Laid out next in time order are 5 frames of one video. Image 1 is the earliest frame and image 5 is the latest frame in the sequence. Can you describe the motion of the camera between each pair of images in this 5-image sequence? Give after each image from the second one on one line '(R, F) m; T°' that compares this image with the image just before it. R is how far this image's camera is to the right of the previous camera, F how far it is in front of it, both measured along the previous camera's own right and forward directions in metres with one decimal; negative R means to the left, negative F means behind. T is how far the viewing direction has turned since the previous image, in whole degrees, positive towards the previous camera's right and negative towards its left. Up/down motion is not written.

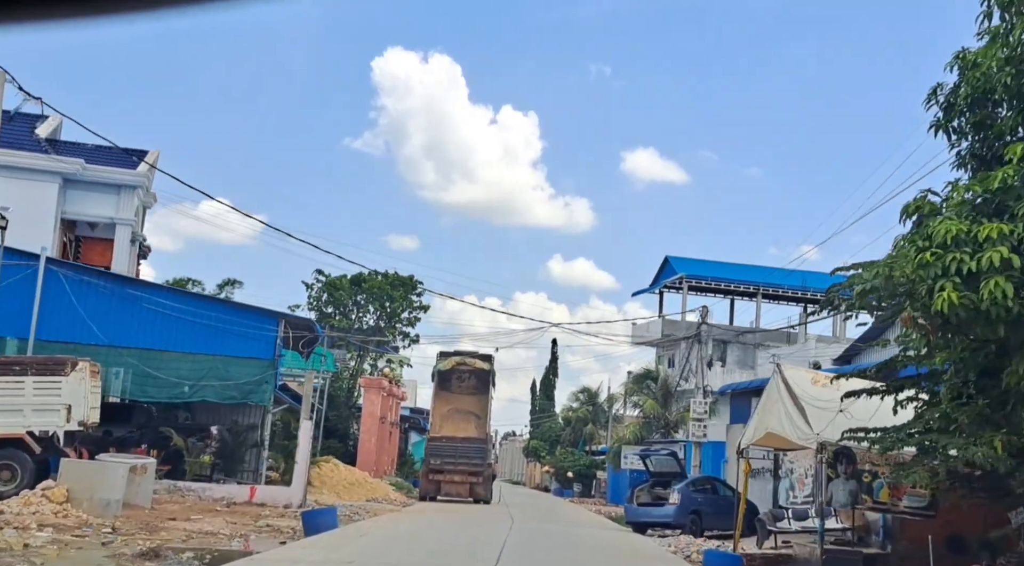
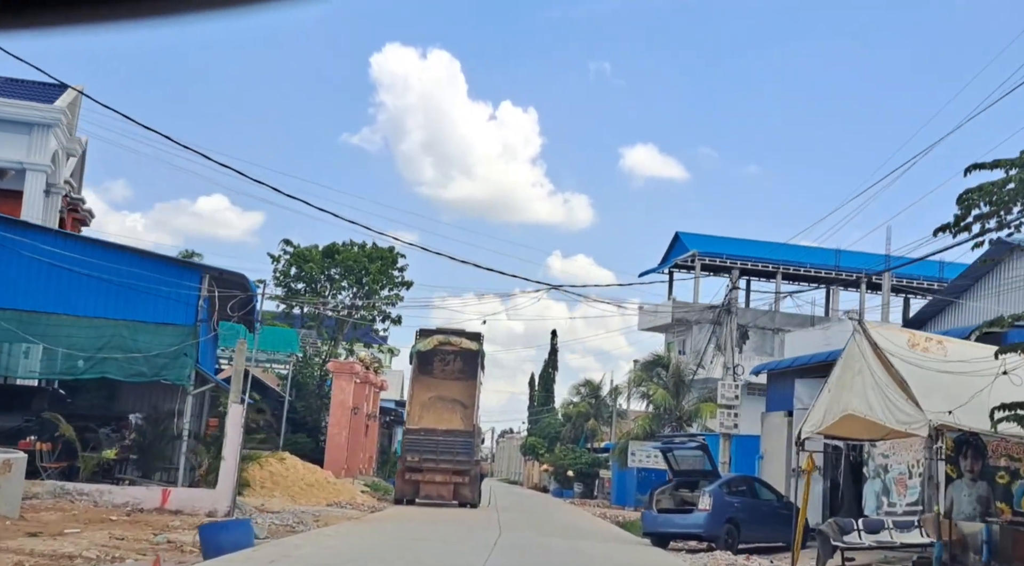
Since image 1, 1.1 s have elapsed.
(+0.2, +5.2) m; 0°
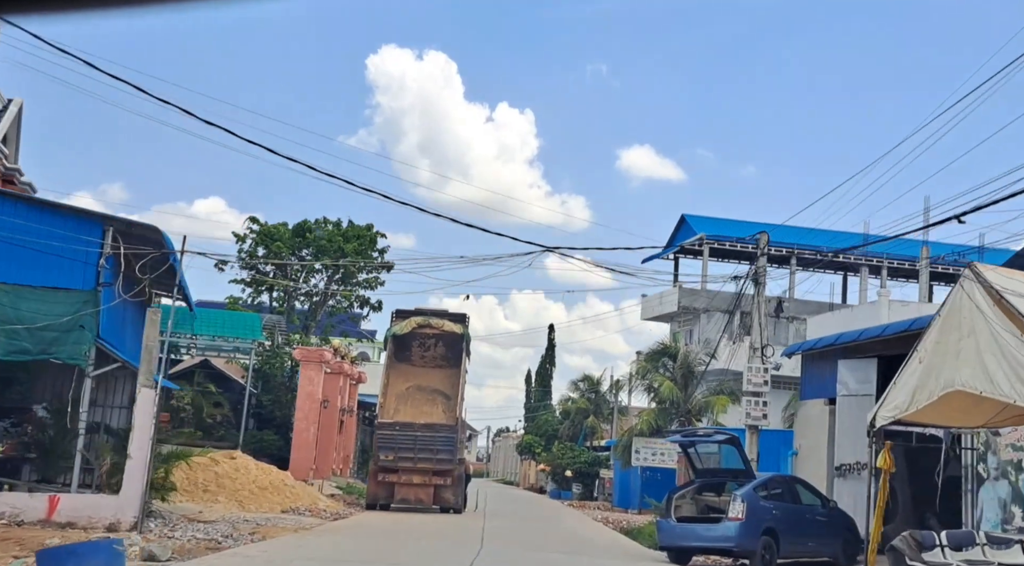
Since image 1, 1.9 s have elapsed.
(+0.2, +3.9) m; 0°
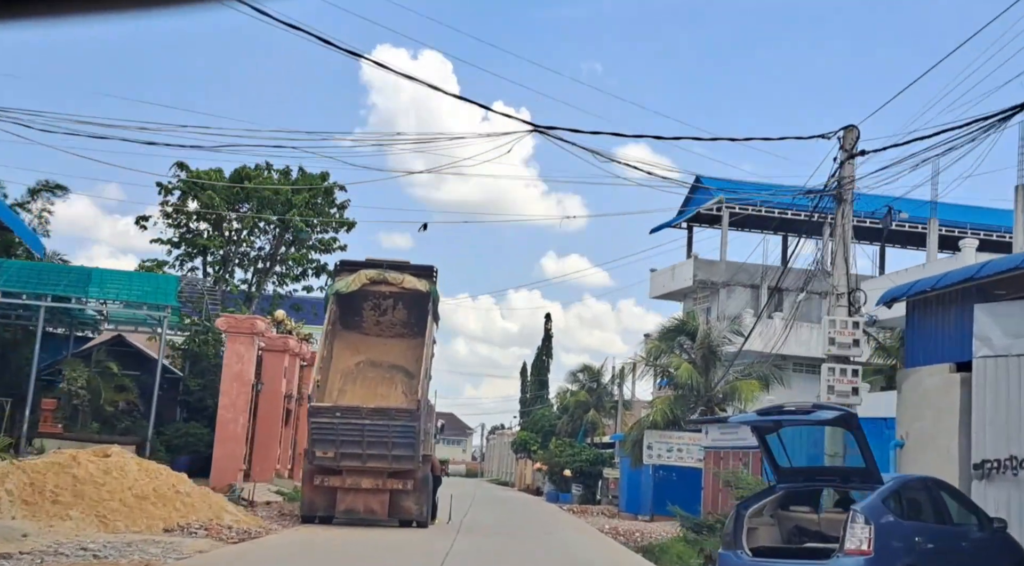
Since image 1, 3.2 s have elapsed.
(+0.3, +6.4) m; 0°
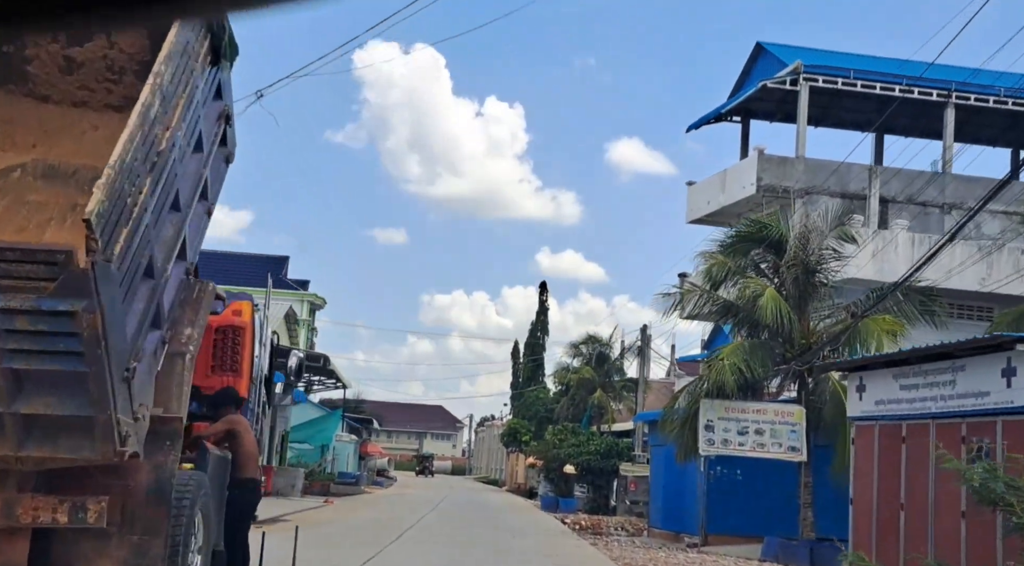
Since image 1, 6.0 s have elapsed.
(+0.4, +13.1) m; 0°
